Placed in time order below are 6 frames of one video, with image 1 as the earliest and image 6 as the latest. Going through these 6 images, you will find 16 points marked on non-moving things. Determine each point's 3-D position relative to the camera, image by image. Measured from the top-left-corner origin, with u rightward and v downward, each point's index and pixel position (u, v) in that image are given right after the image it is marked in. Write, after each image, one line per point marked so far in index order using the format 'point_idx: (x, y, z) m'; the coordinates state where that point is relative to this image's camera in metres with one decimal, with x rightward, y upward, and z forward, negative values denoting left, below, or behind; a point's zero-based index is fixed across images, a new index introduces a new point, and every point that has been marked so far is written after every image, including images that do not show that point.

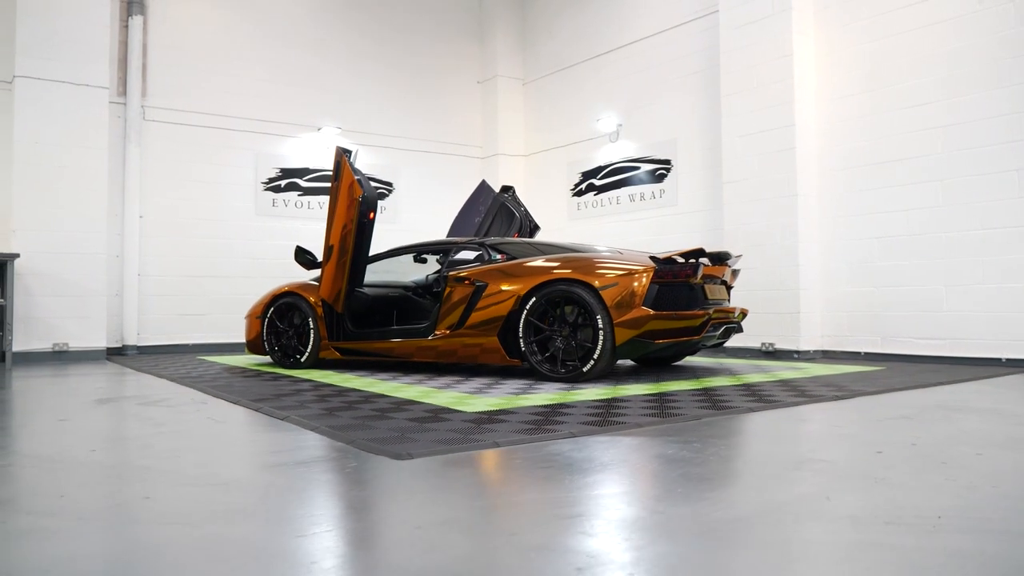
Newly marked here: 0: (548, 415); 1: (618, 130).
0: (+0.1, -0.5, +3.1) m
1: (+1.2, +1.8, +8.1) m
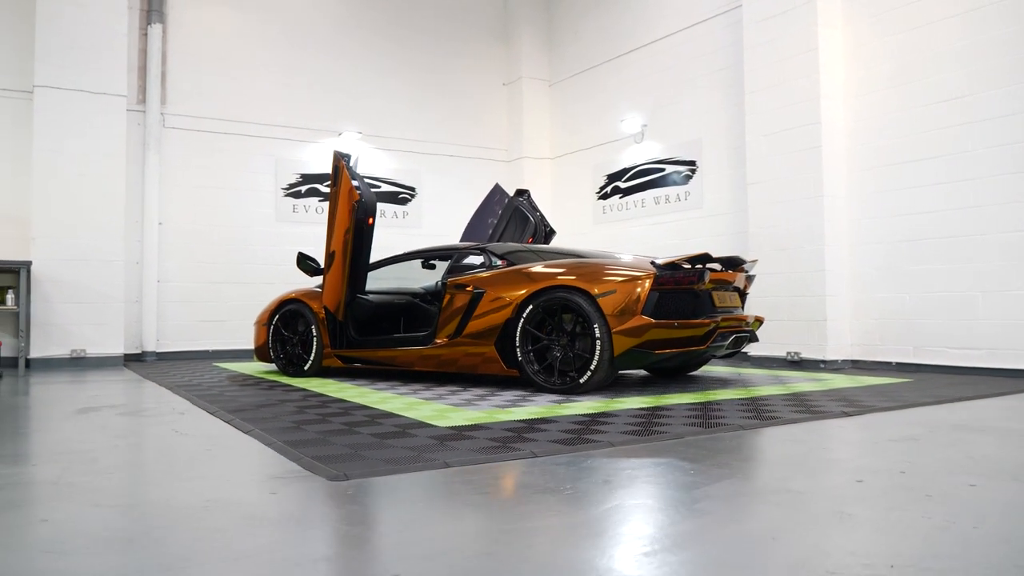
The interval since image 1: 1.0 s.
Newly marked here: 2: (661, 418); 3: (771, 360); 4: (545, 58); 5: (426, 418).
0: (0.0, -0.6, +2.9) m
1: (+1.4, +1.7, +7.9) m
2: (+0.6, -0.6, +3.2) m
3: (+2.1, -0.6, +6.0) m
4: (+0.4, +3.0, +9.4) m
5: (-0.4, -0.6, +3.3) m
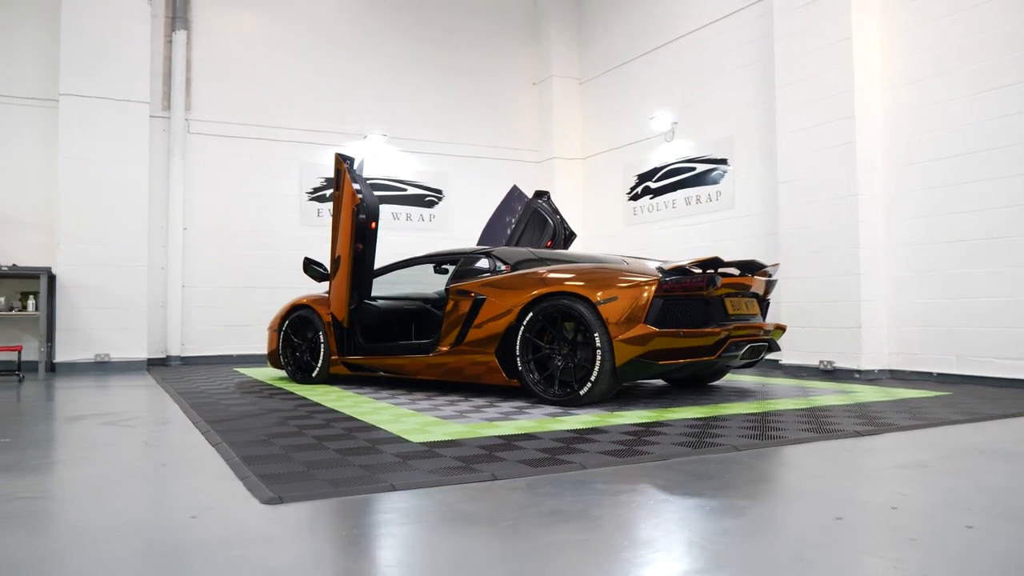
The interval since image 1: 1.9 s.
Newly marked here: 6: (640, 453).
0: (-0.1, -0.6, +2.7) m
1: (+1.7, +1.7, +7.6) m
2: (+0.6, -0.6, +3.0) m
3: (+2.3, -0.6, +5.7) m
4: (+0.8, +2.9, +9.2) m
5: (-0.5, -0.6, +3.1) m
6: (+0.5, -0.6, +2.6) m
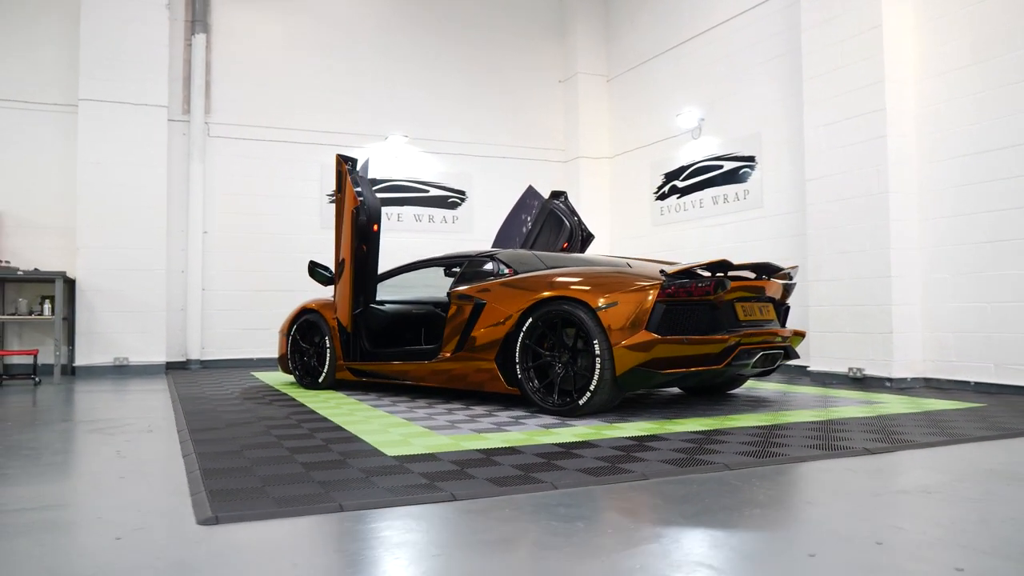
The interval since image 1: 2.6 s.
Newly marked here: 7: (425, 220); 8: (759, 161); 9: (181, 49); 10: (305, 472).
0: (-0.2, -0.6, +2.6) m
1: (+1.9, +1.6, +7.4) m
2: (+0.5, -0.6, +2.8) m
3: (+2.4, -0.7, +5.4) m
4: (+1.1, +2.9, +9.0) m
5: (-0.5, -0.6, +3.0) m
6: (+0.4, -0.6, +2.4) m
7: (-1.0, +0.8, +8.2) m
8: (+2.2, +1.1, +6.6) m
9: (-3.2, +2.3, +7.1) m
10: (-0.7, -0.6, +2.4) m
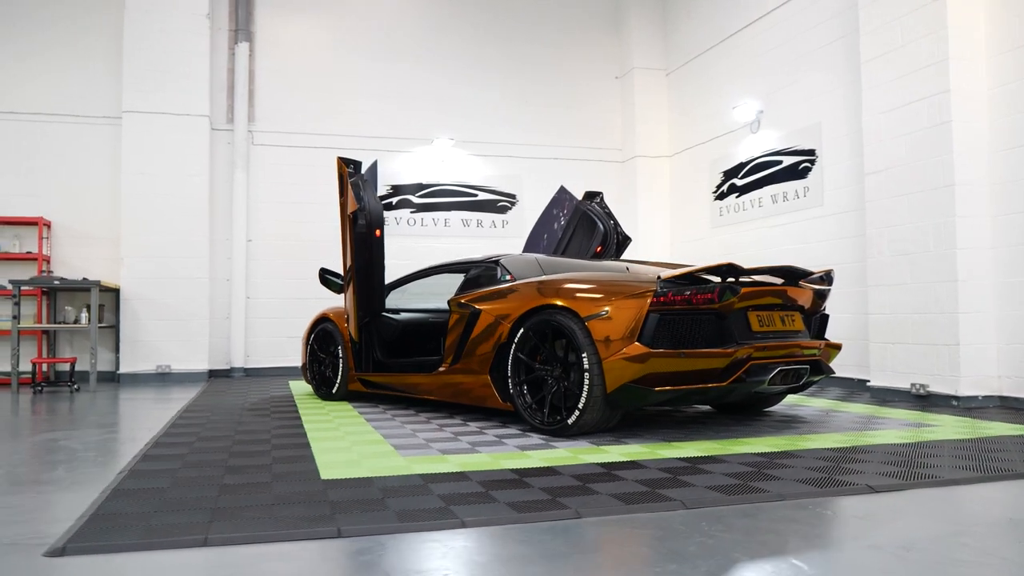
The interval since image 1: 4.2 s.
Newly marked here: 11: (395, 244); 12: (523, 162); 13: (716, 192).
0: (-0.4, -0.6, +2.3) m
1: (+2.3, +1.6, +6.8) m
2: (+0.3, -0.6, +2.4) m
3: (+2.5, -0.7, +4.8) m
4: (+1.7, +2.8, +8.5) m
5: (-0.7, -0.7, +2.8) m
6: (+0.1, -0.6, +2.1) m
7: (-0.4, +0.7, +8.0) m
8: (+2.5, +1.1, +6.0) m
9: (-2.8, +2.2, +7.2) m
10: (-0.9, -0.6, +2.3) m
11: (-1.2, +0.5, +7.7) m
12: (+0.1, +1.4, +8.3) m
13: (+2.1, +1.0, +7.5) m
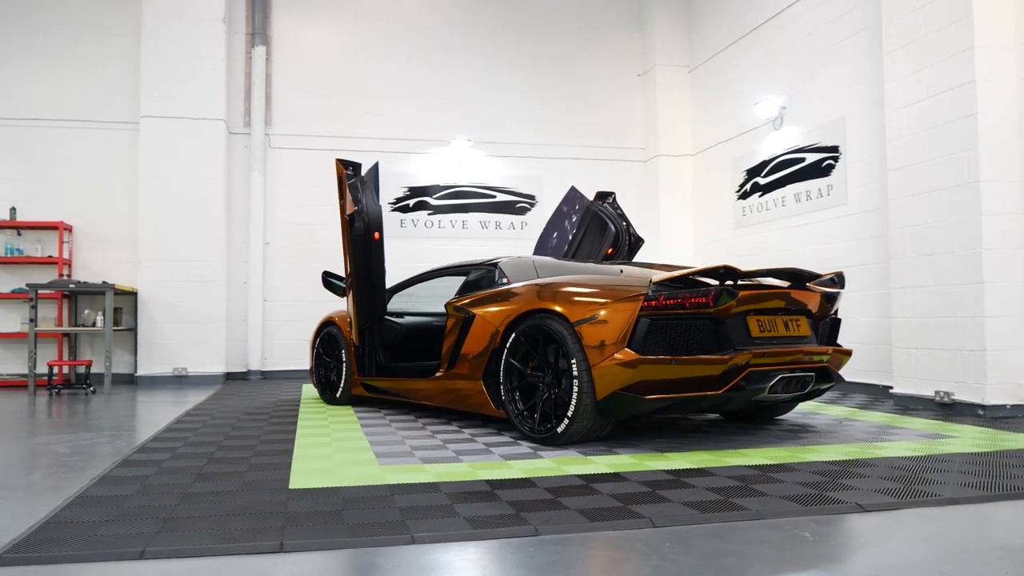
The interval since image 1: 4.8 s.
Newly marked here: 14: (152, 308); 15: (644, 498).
0: (-0.5, -0.7, +2.3) m
1: (+2.4, +1.6, +6.6) m
2: (+0.2, -0.7, +2.3) m
3: (+2.5, -0.7, +4.6) m
4: (+1.9, +2.8, +8.3) m
5: (-0.7, -0.7, +2.7) m
6: (0.0, -0.7, +2.0) m
7: (-0.2, +0.7, +7.9) m
8: (+2.6, +1.1, +5.8) m
9: (-2.7, +2.2, +7.3) m
10: (-1.0, -0.7, +2.2) m
11: (-1.1, +0.4, +7.7) m
12: (+0.3, +1.4, +8.2) m
13: (+2.3, +1.0, +7.3) m
14: (-3.1, -0.2, +6.3) m
15: (+0.4, -0.7, +2.3) m
